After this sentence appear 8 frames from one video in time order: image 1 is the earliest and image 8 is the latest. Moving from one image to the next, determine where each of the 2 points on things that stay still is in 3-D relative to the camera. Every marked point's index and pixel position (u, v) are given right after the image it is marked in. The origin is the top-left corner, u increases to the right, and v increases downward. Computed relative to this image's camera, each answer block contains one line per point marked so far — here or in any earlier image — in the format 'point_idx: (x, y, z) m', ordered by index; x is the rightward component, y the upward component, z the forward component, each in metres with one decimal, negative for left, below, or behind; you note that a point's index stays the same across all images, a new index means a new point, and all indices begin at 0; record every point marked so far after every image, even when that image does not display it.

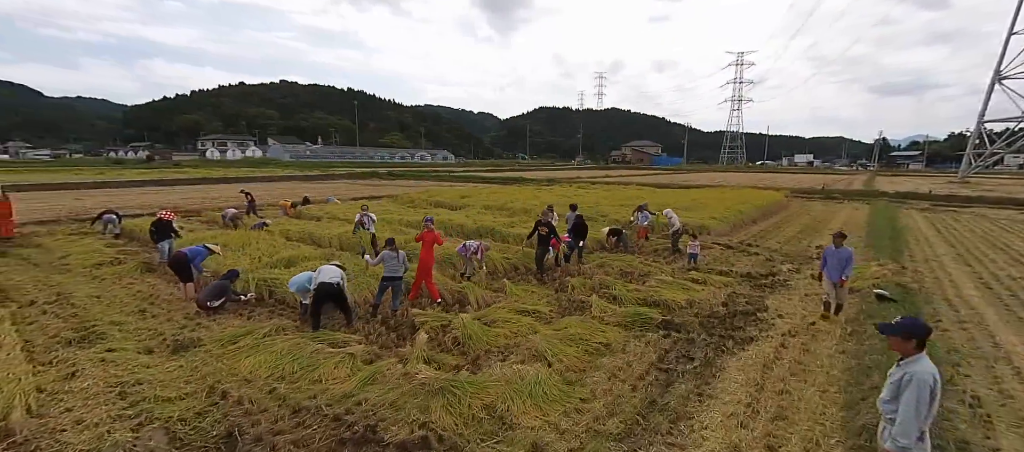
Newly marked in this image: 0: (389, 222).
0: (-3.6, +0.1, +13.6) m
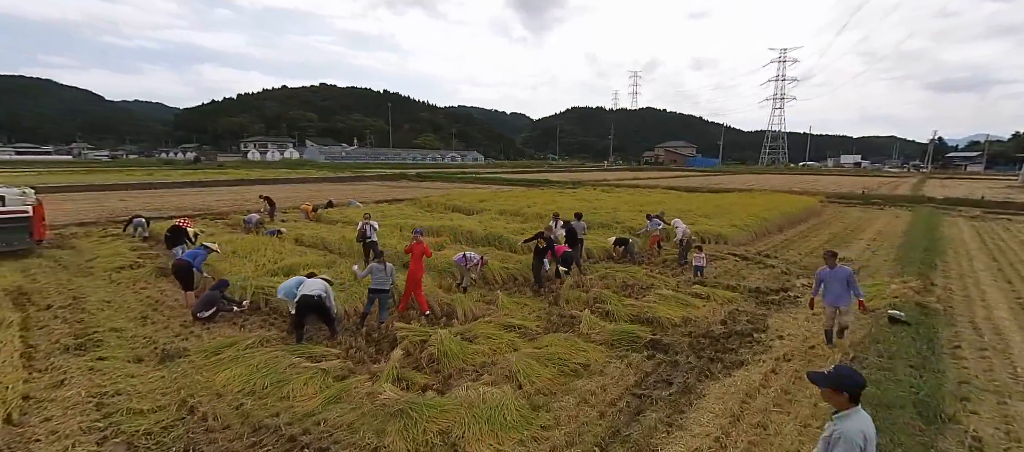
0: (-3.3, 0.0, +13.7) m
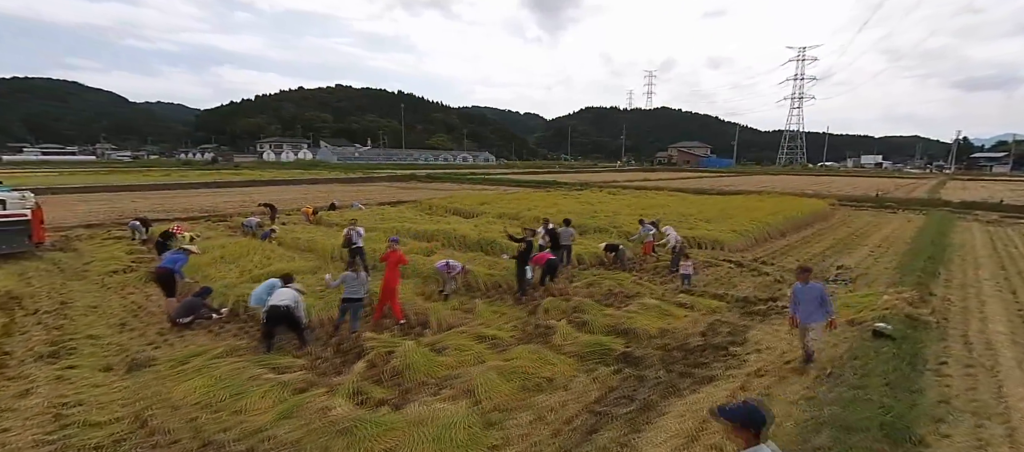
0: (-3.4, -0.1, +13.8) m
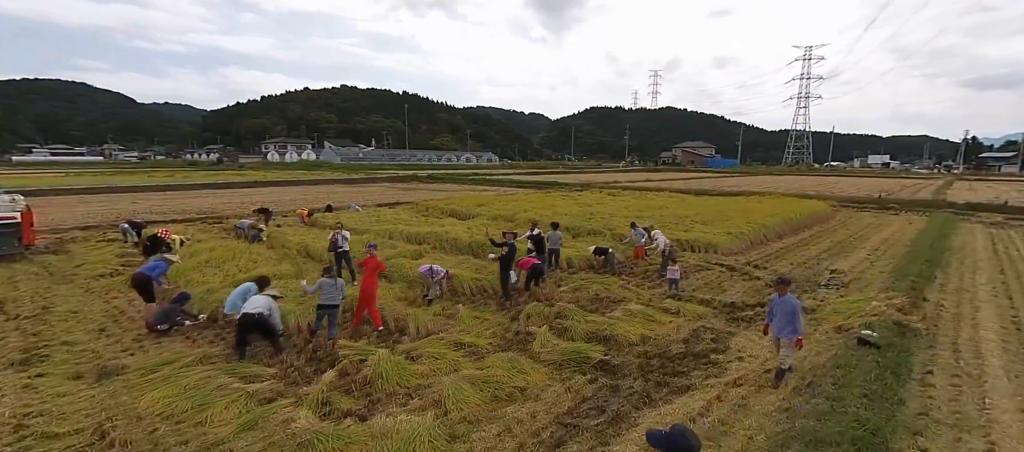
0: (-3.6, -0.2, +13.7) m
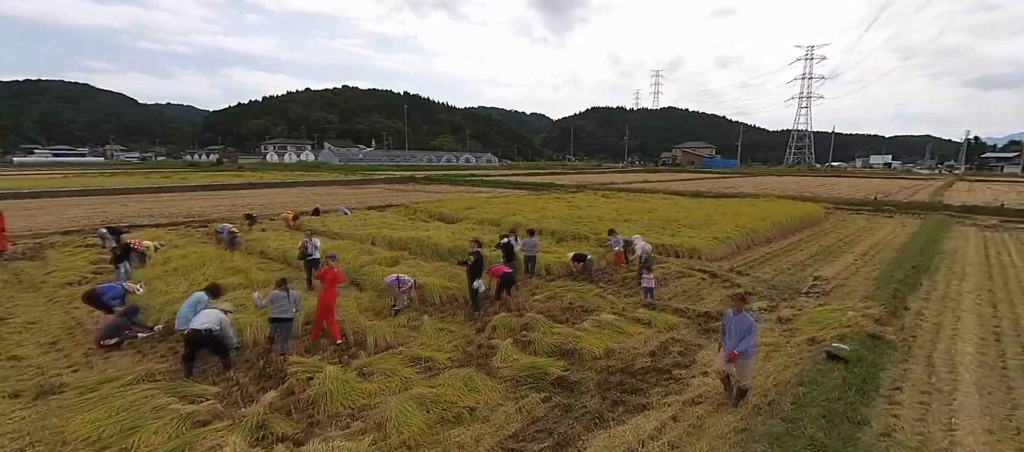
0: (-4.1, -0.4, +13.6) m
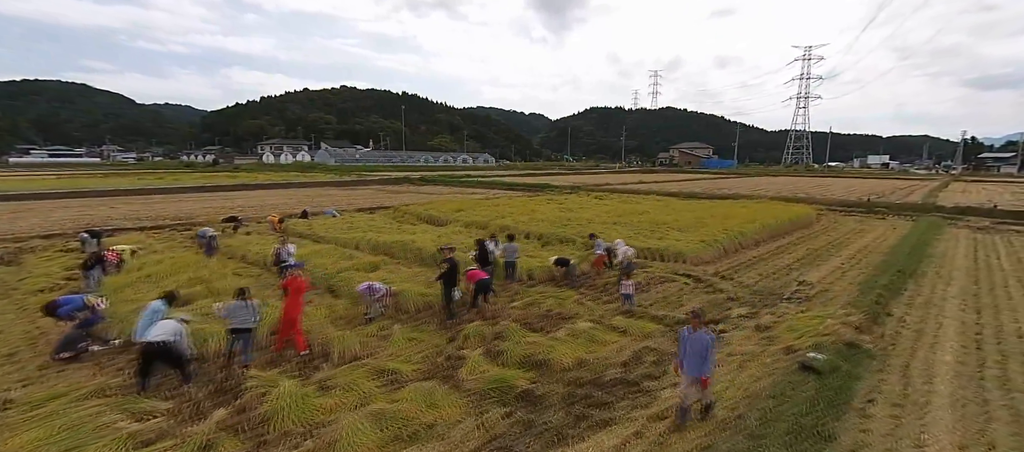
0: (-4.5, -0.5, +13.4) m
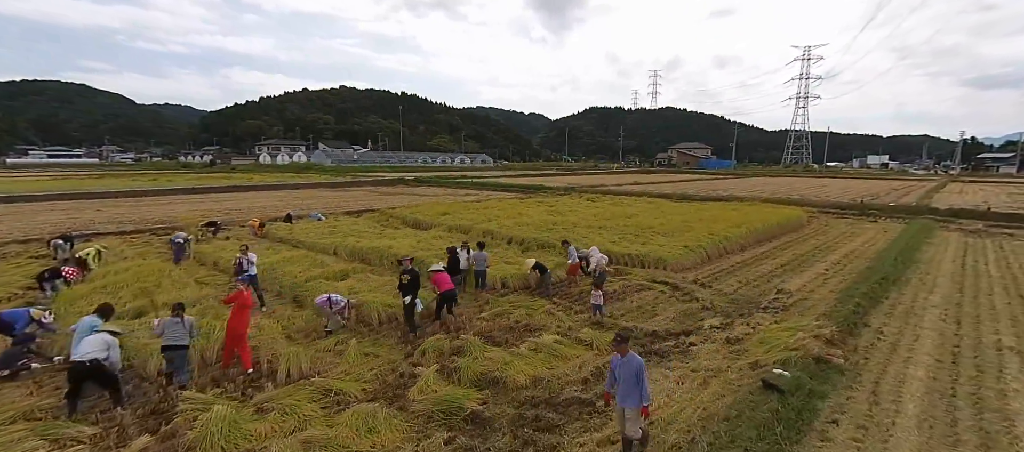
0: (-5.1, -0.6, +13.2) m
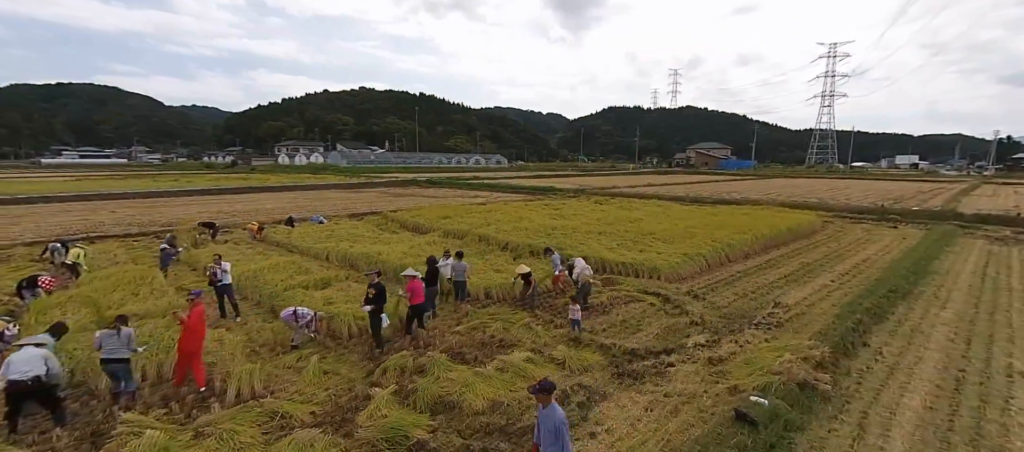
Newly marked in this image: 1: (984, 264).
0: (-5.3, -0.8, +13.1) m
1: (+15.6, -1.3, +15.2) m
